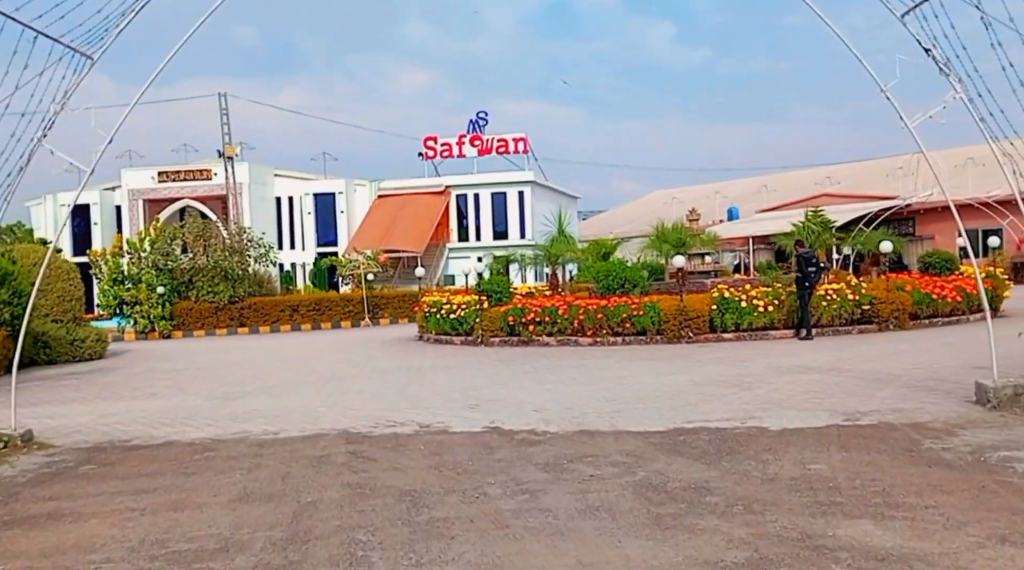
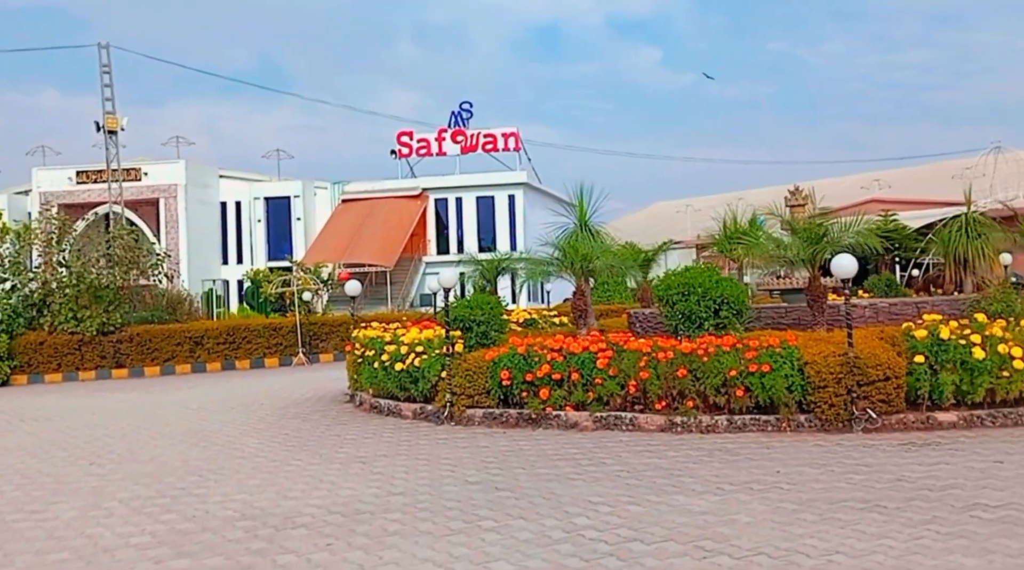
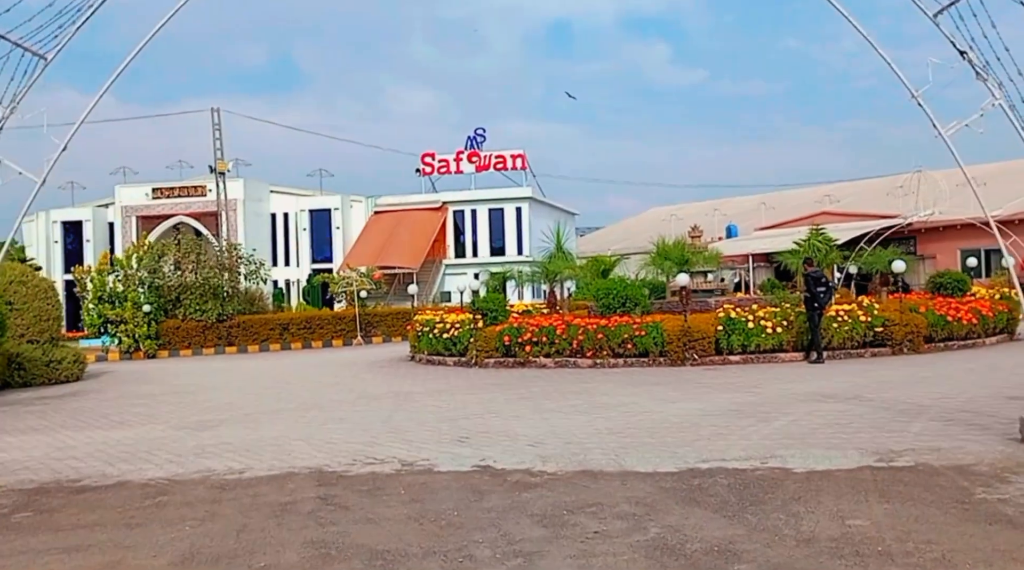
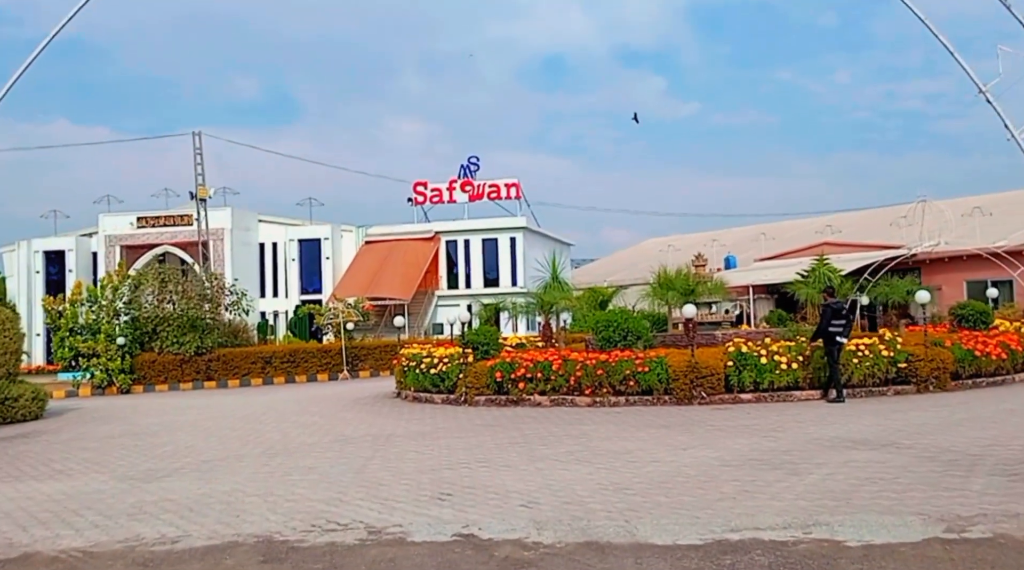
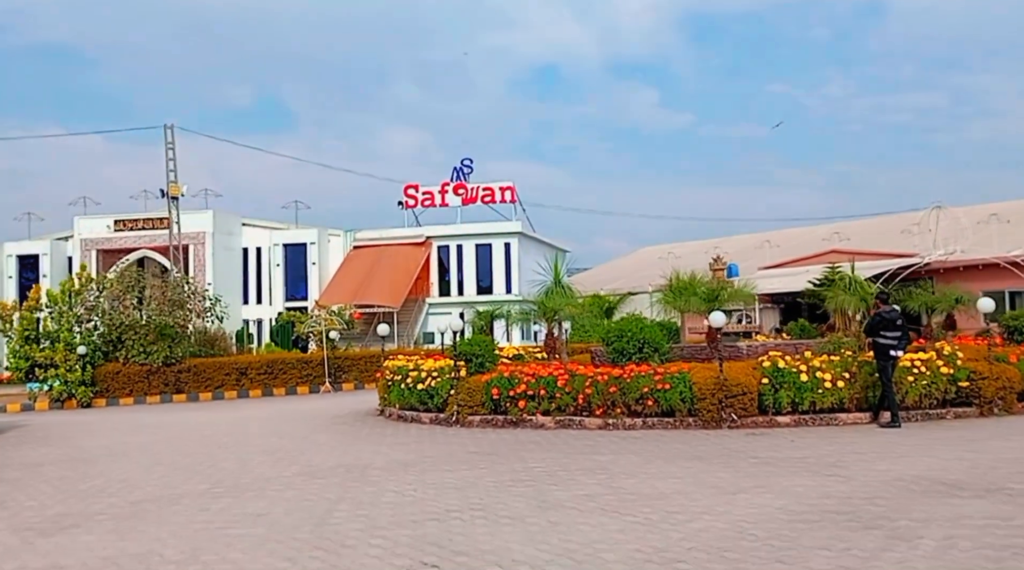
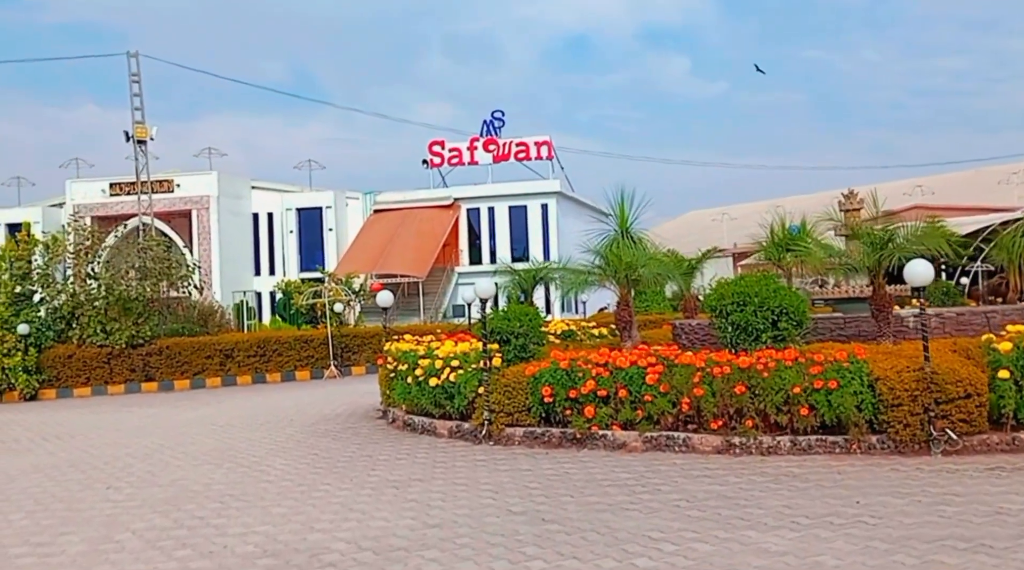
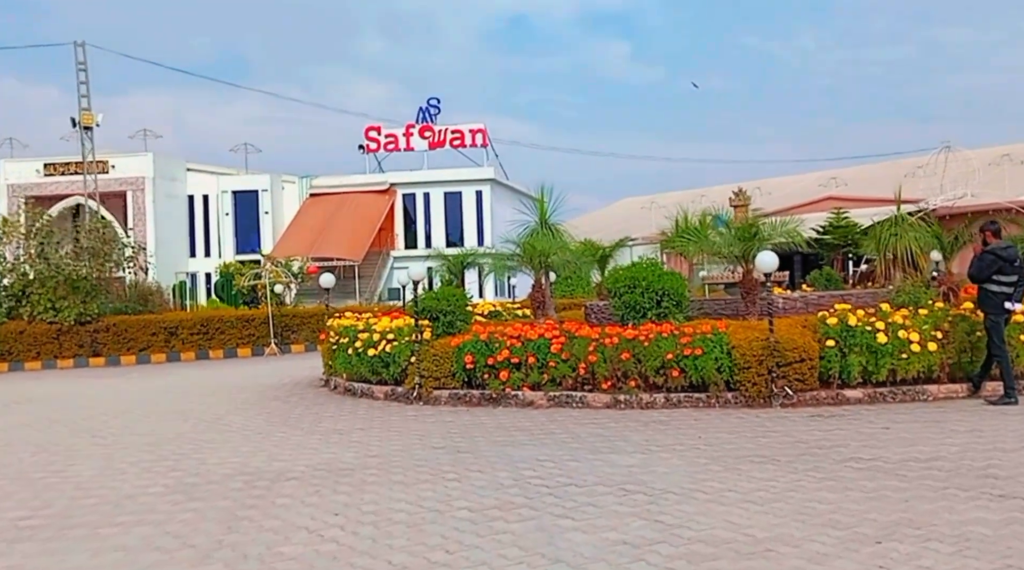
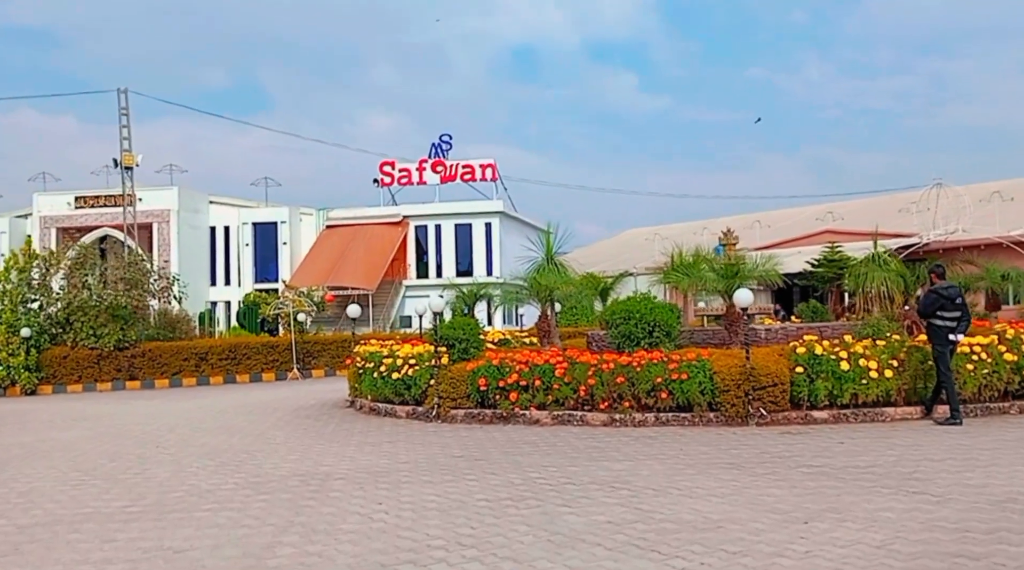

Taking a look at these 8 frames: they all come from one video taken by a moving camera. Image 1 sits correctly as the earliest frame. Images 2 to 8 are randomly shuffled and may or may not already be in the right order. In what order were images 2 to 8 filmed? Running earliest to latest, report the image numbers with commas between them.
3, 4, 5, 8, 7, 2, 6
